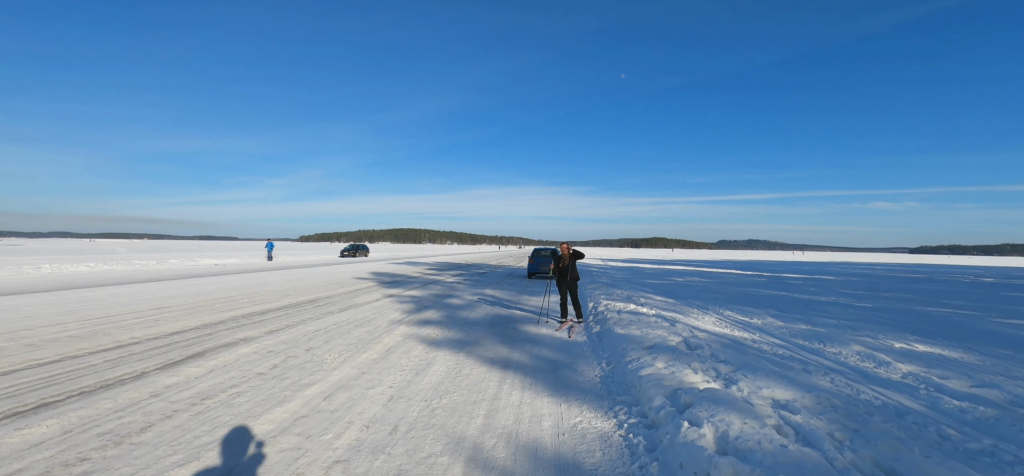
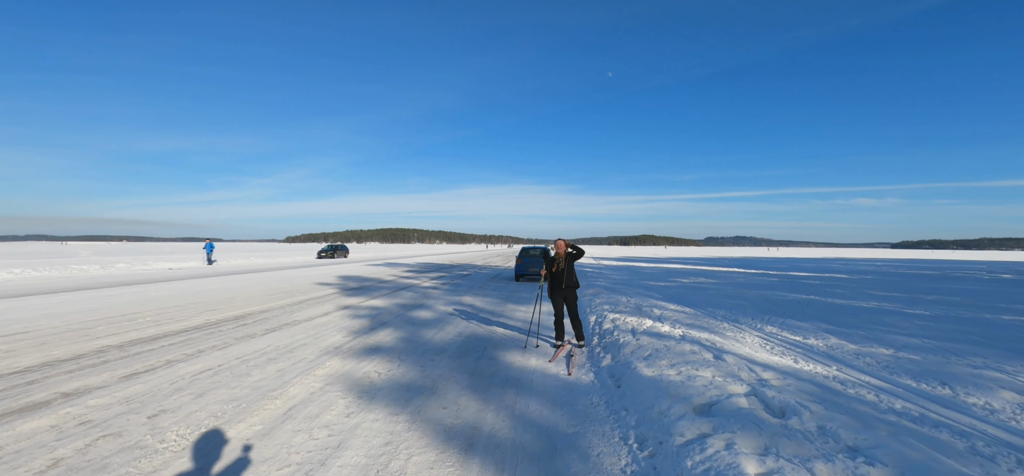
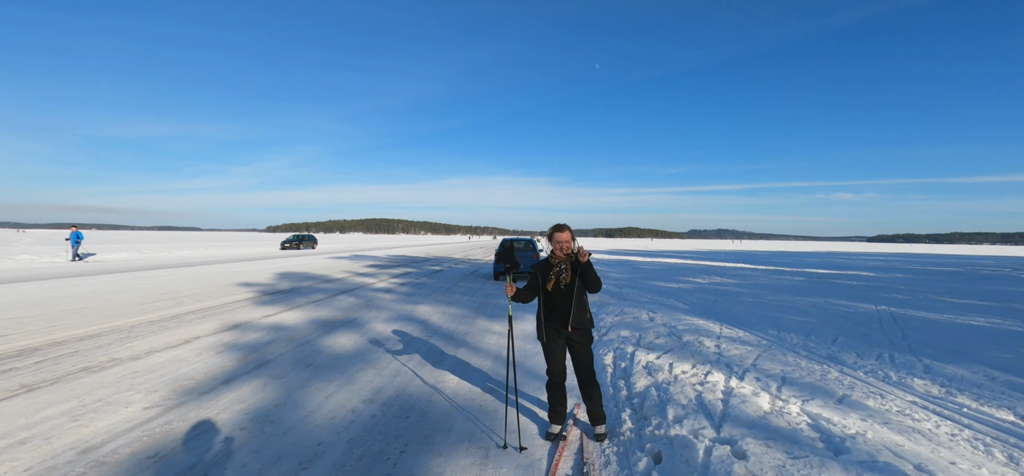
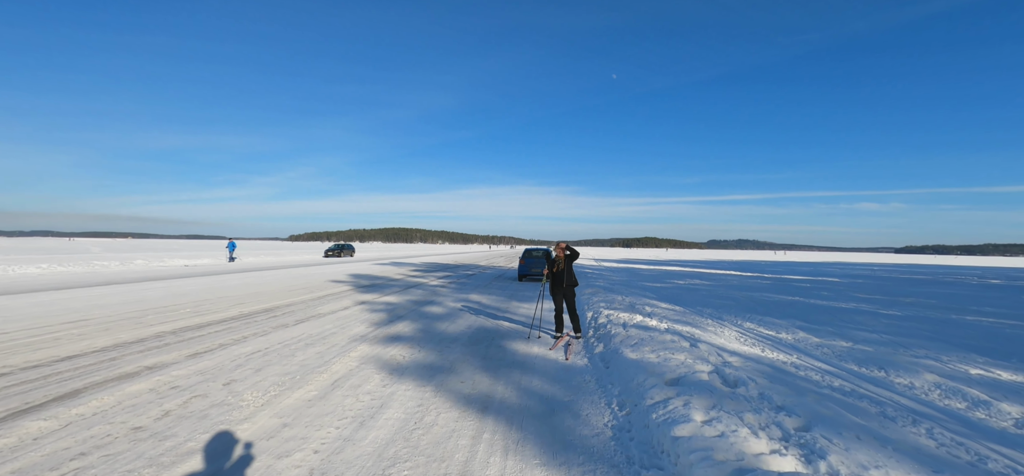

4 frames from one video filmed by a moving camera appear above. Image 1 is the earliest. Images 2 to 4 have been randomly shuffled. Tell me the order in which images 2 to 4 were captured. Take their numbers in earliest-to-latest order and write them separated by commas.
4, 2, 3
